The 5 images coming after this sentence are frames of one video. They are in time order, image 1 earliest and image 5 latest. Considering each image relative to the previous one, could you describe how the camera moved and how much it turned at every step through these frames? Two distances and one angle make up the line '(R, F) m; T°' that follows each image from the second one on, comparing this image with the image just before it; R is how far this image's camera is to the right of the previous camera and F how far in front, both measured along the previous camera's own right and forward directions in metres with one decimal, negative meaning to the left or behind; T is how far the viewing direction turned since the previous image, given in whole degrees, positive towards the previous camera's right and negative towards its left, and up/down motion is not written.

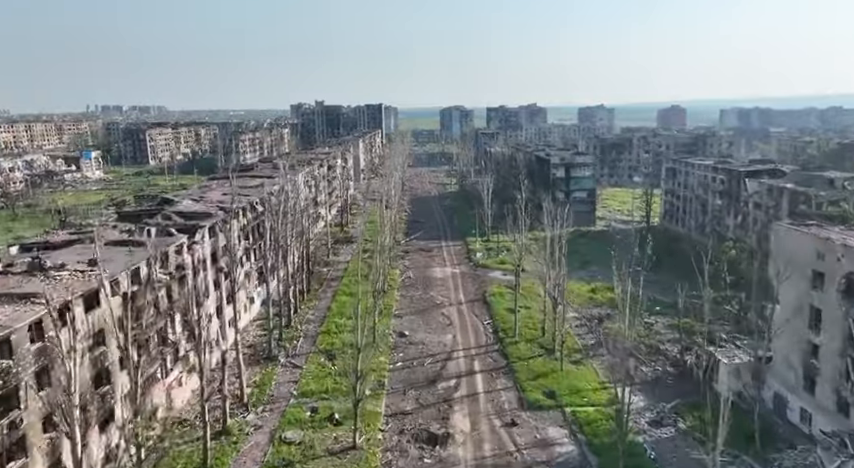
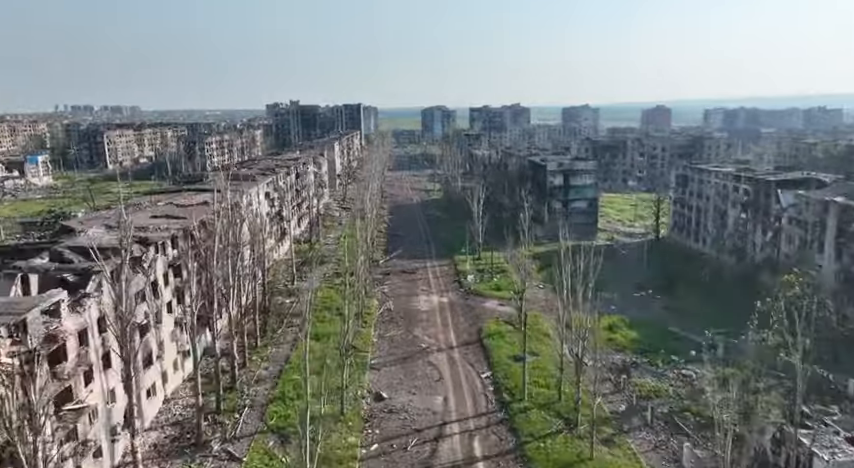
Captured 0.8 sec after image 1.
(-0.1, +6.9) m; +2°
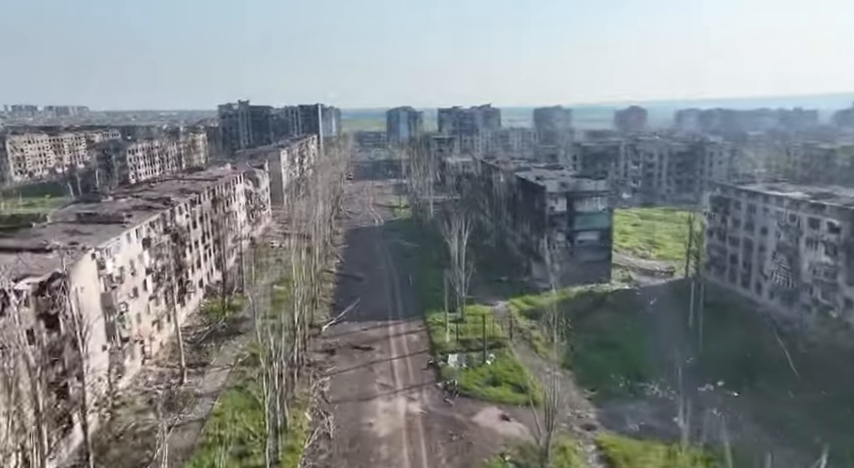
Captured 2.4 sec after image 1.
(+0.3, +13.4) m; +3°
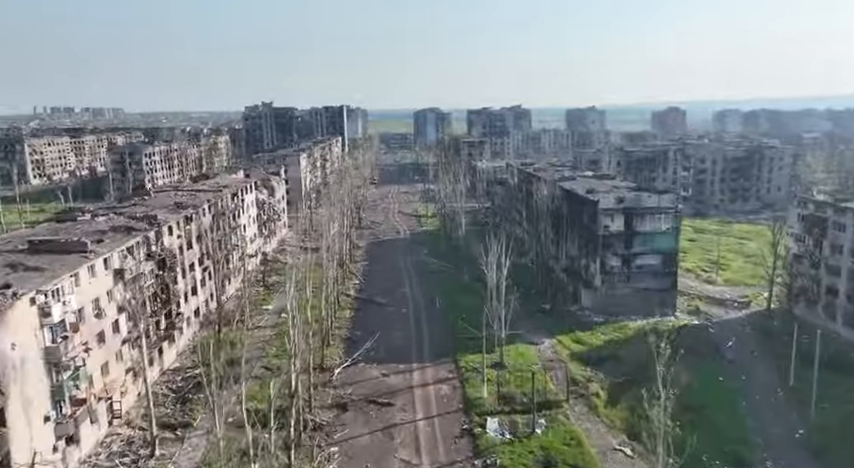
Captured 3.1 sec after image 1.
(-0.3, +5.8) m; -2°
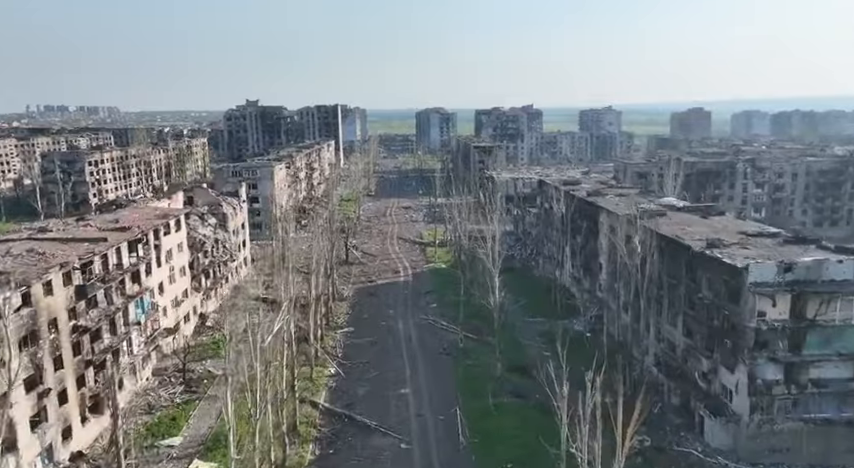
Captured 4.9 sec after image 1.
(-0.5, +15.4) m; 0°
